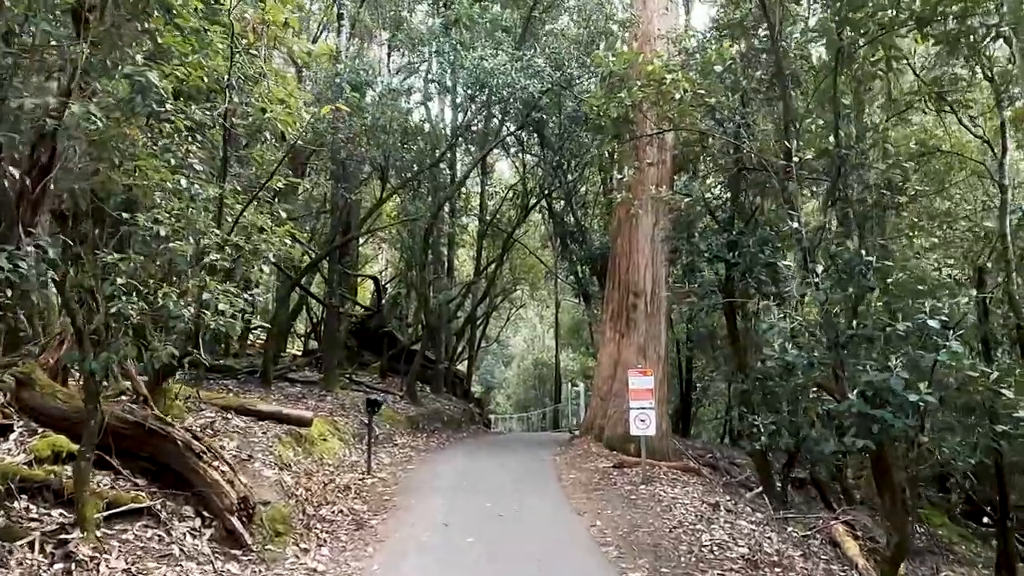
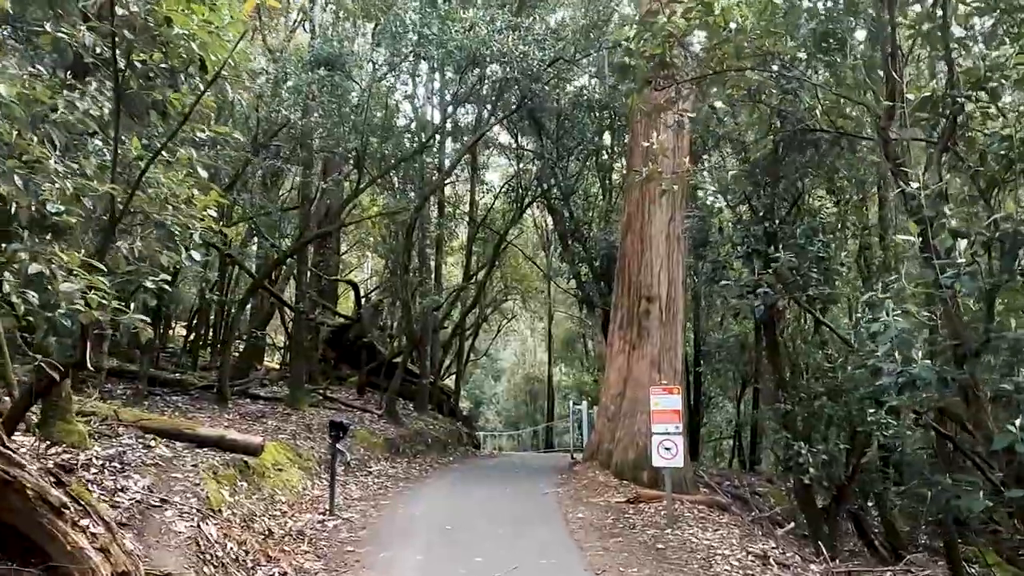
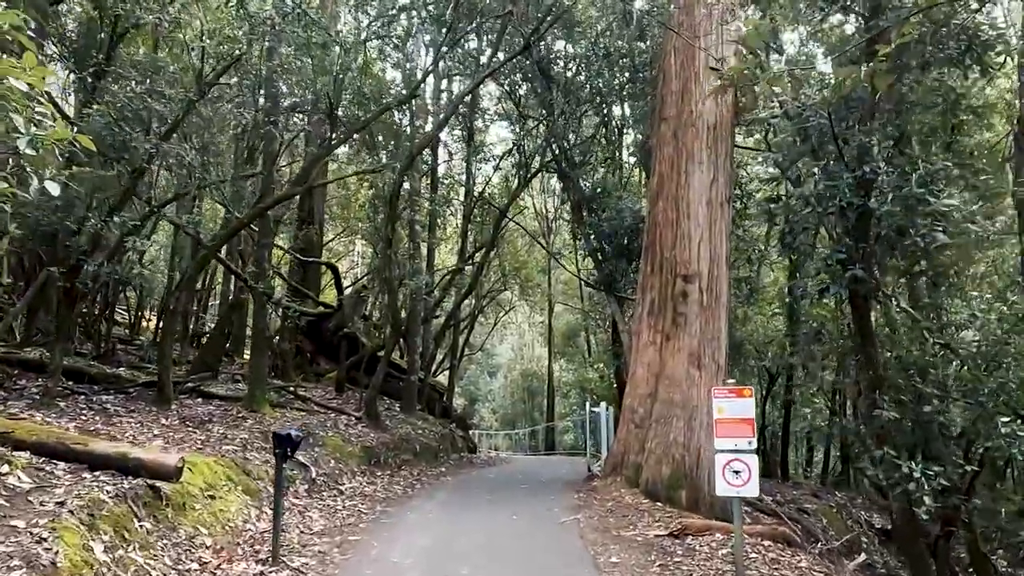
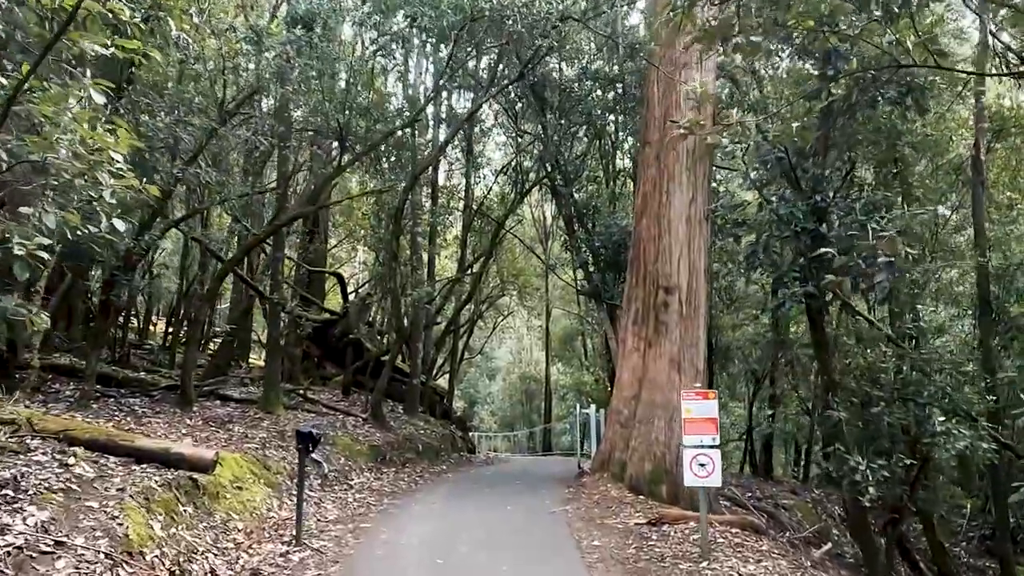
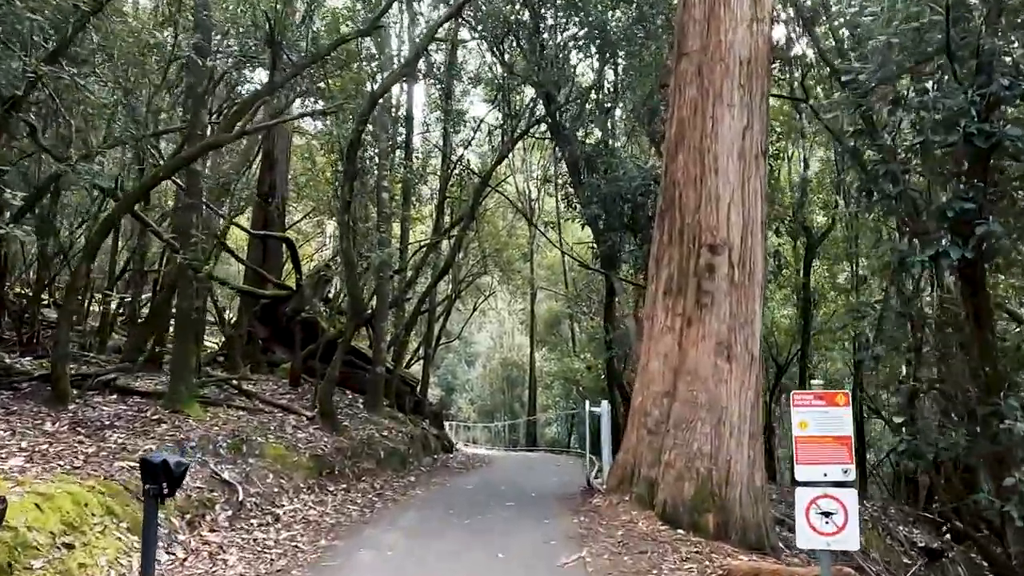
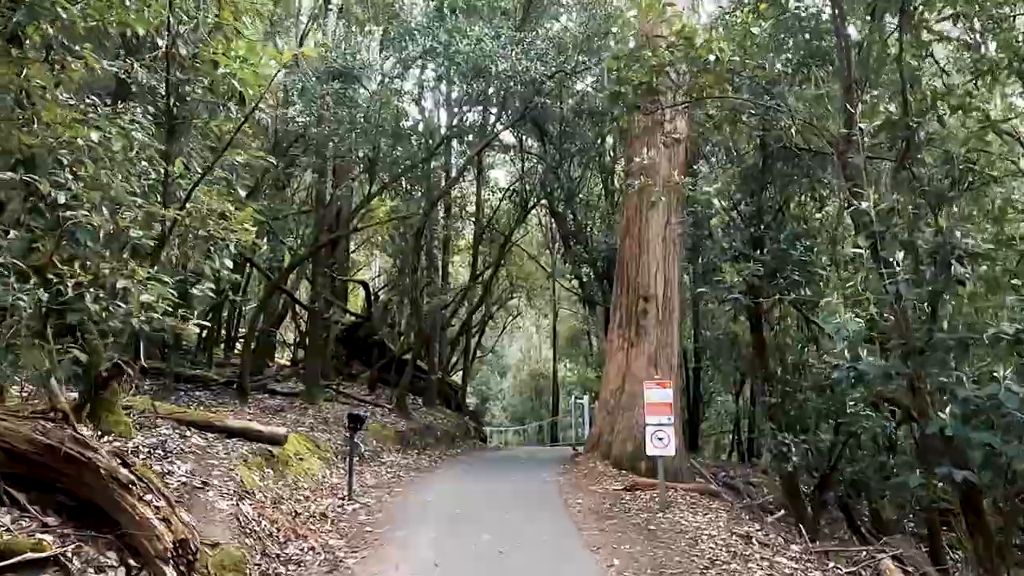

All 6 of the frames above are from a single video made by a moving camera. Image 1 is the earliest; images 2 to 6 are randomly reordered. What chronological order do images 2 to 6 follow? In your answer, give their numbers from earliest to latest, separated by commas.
6, 2, 4, 3, 5
